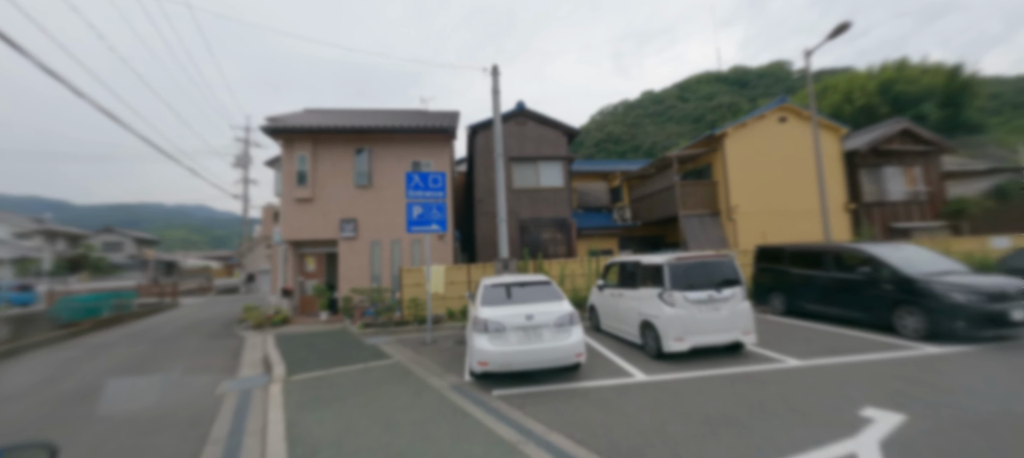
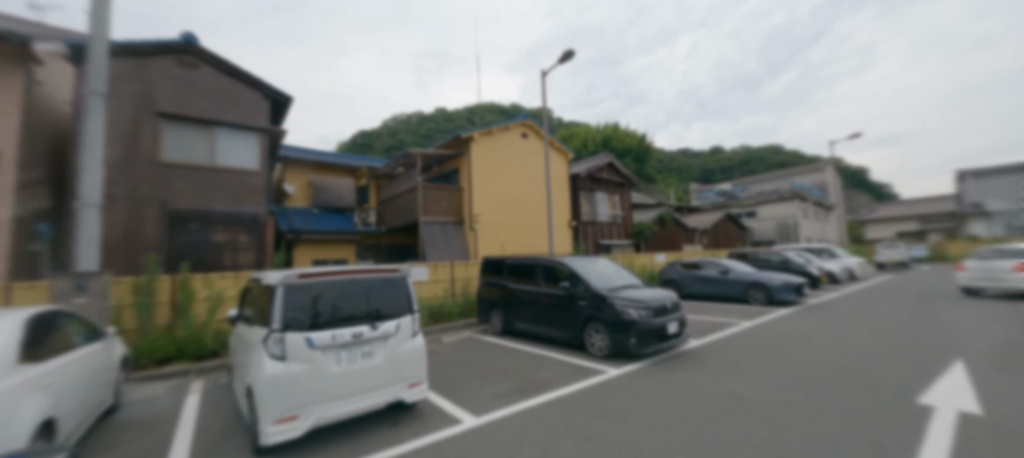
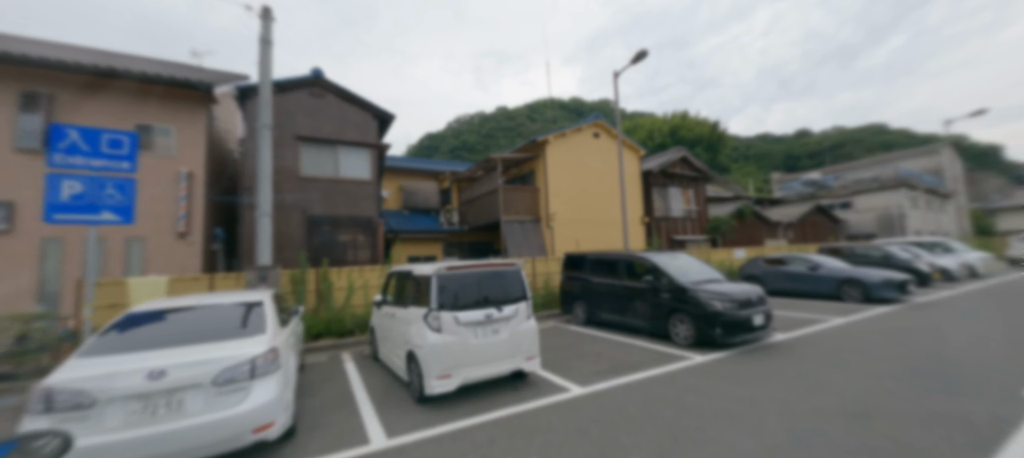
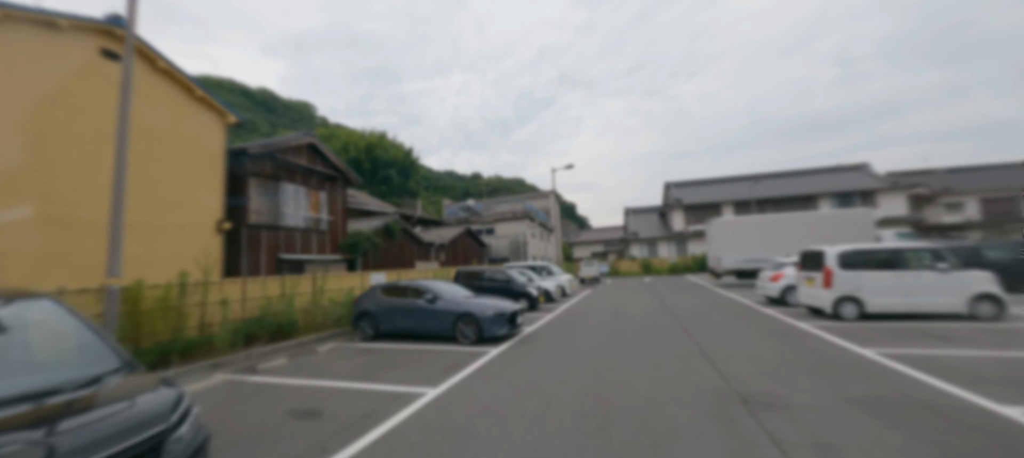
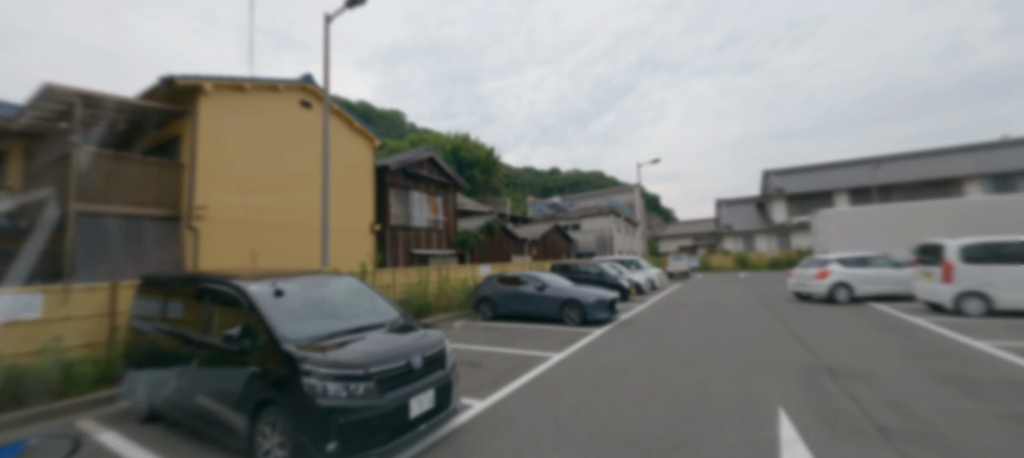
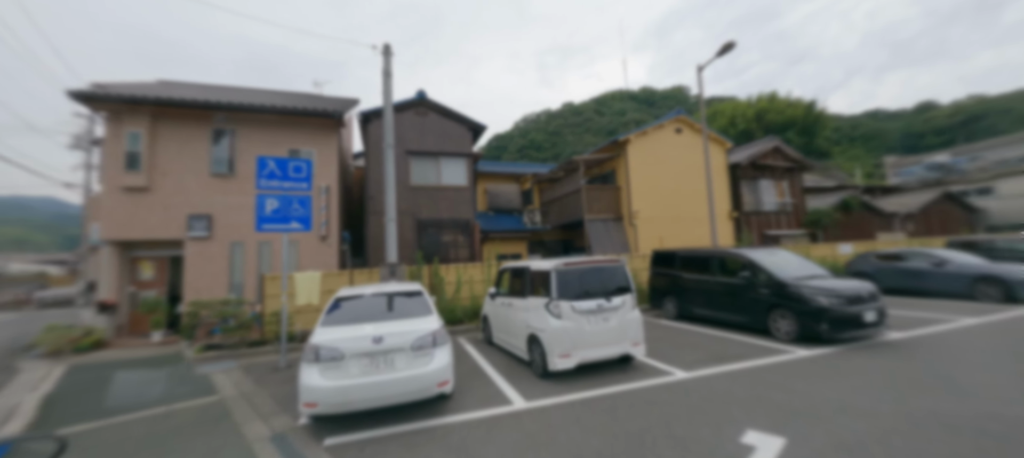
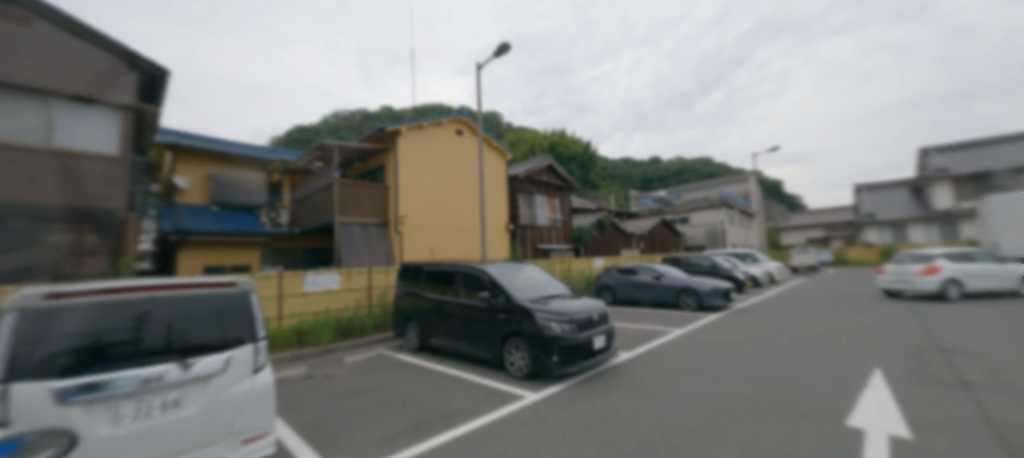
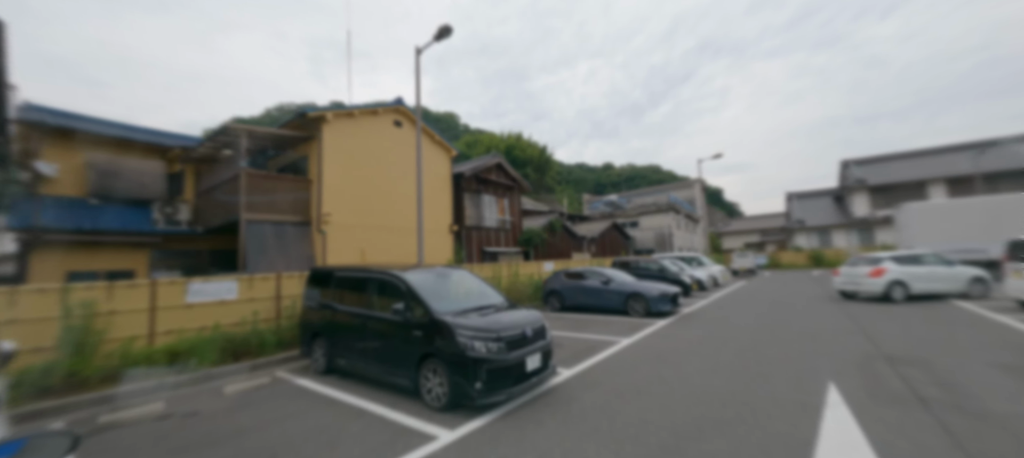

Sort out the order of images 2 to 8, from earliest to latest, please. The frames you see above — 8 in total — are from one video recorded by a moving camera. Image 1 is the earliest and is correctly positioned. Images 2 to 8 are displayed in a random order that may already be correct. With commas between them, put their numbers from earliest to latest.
6, 3, 2, 7, 8, 5, 4
